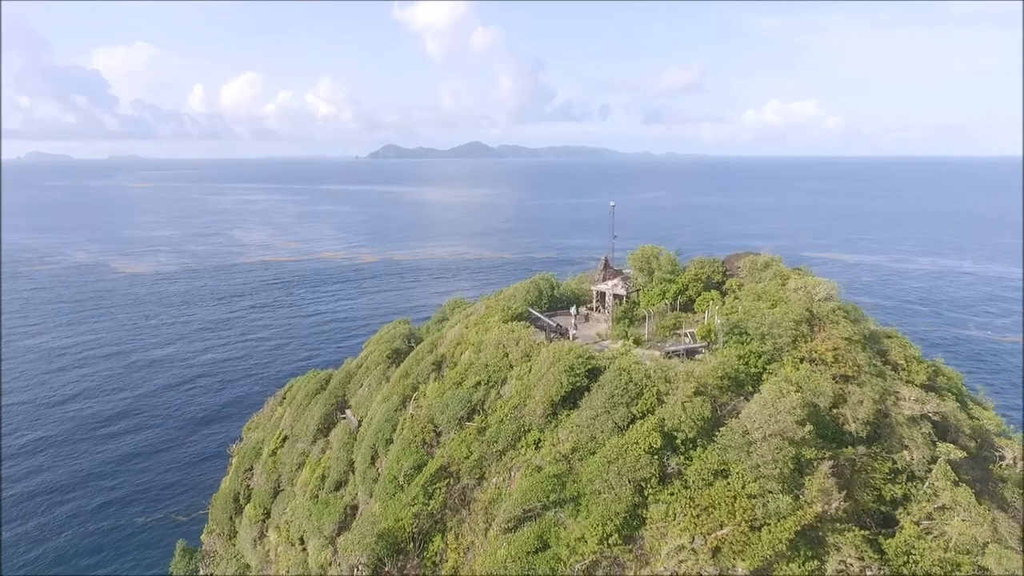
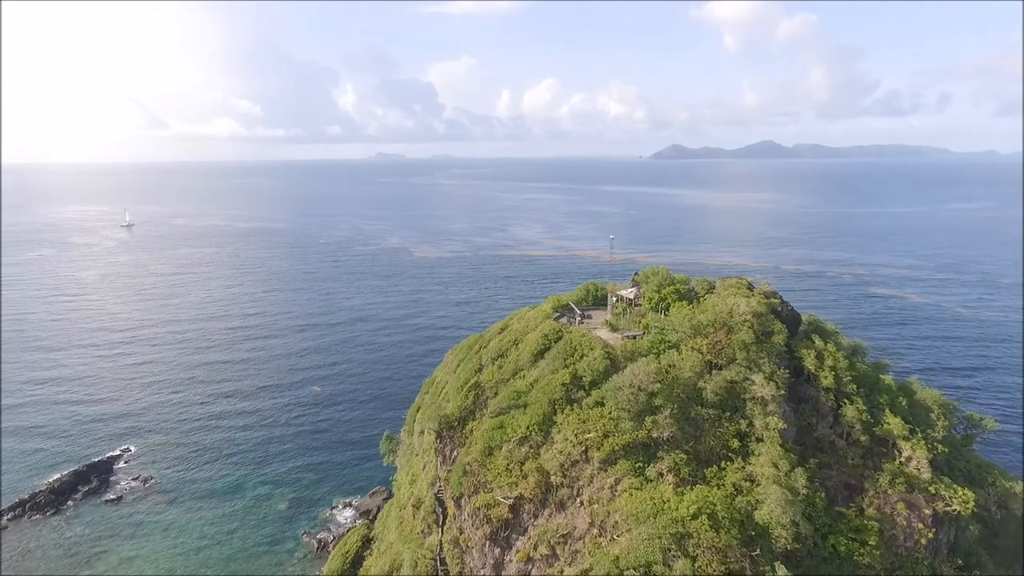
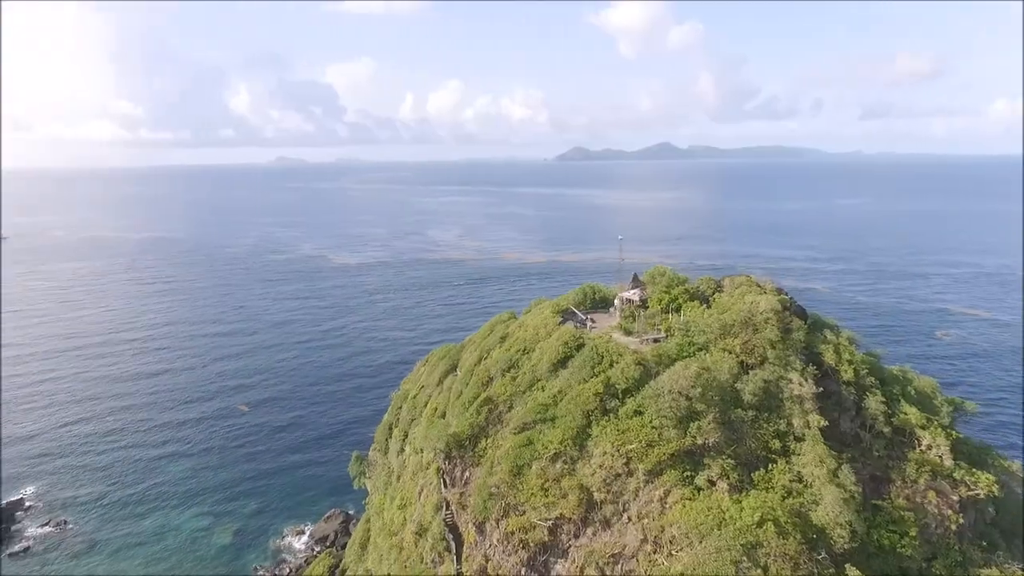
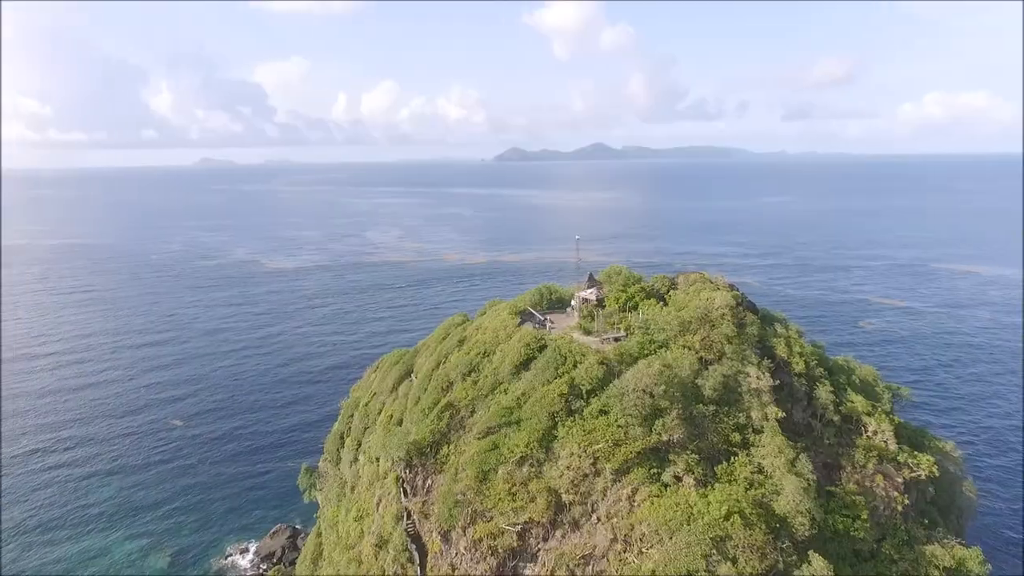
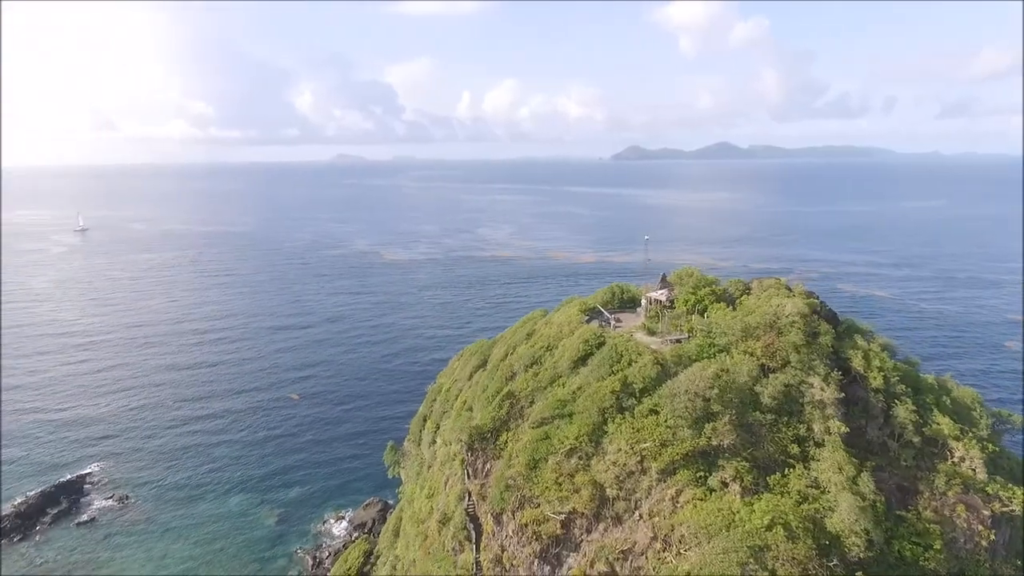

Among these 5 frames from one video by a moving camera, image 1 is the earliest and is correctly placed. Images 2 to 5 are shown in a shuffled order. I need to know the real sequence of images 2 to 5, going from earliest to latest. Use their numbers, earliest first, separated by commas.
4, 3, 5, 2
